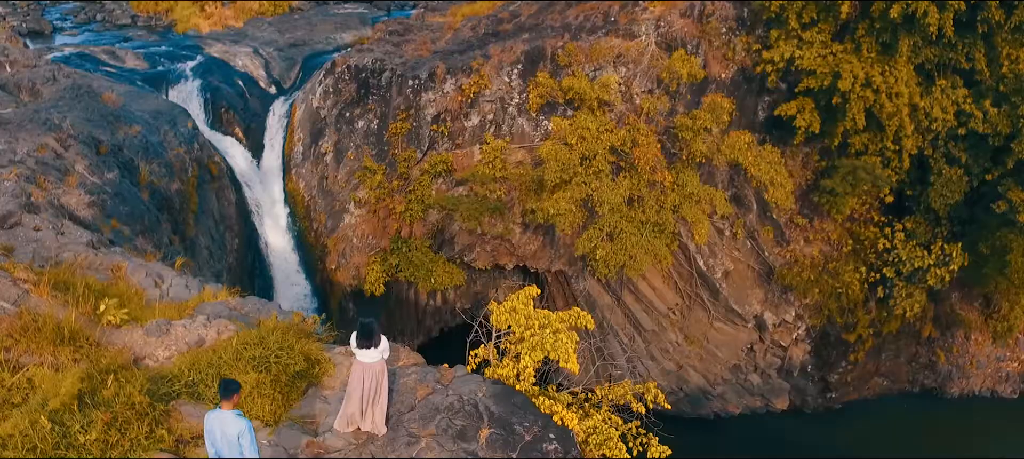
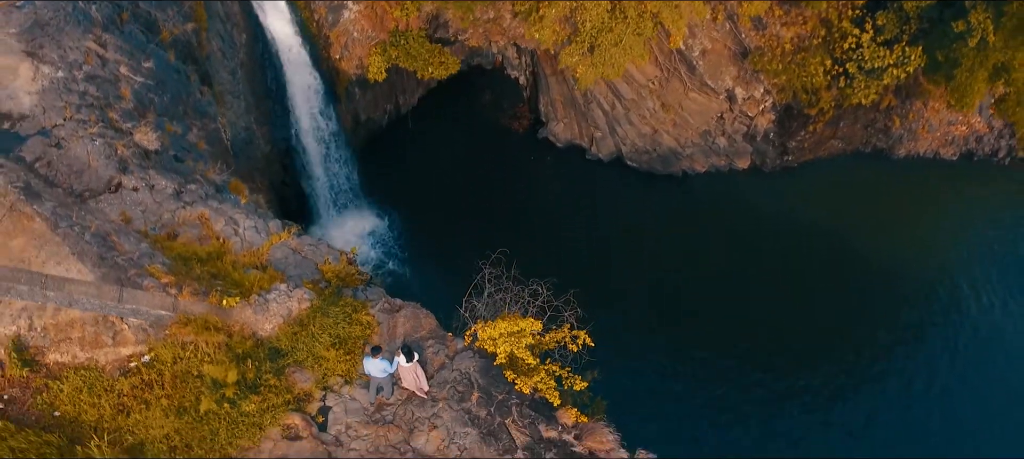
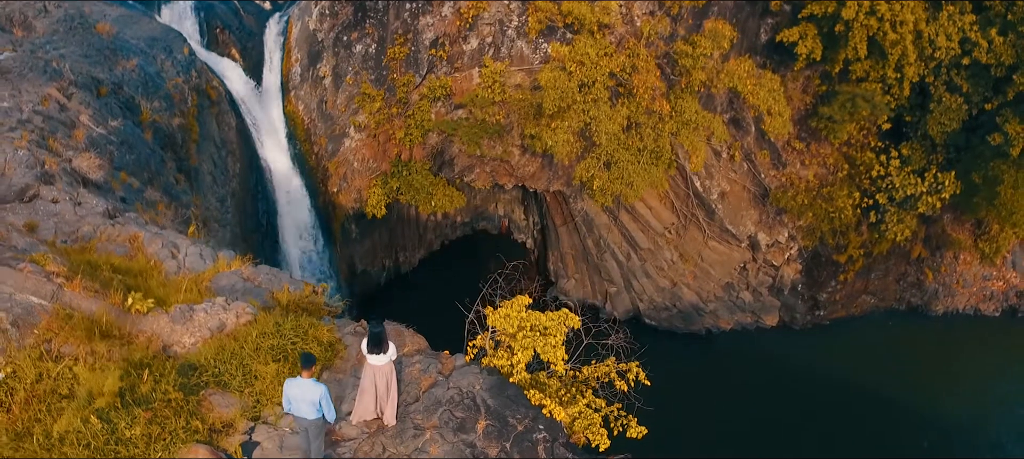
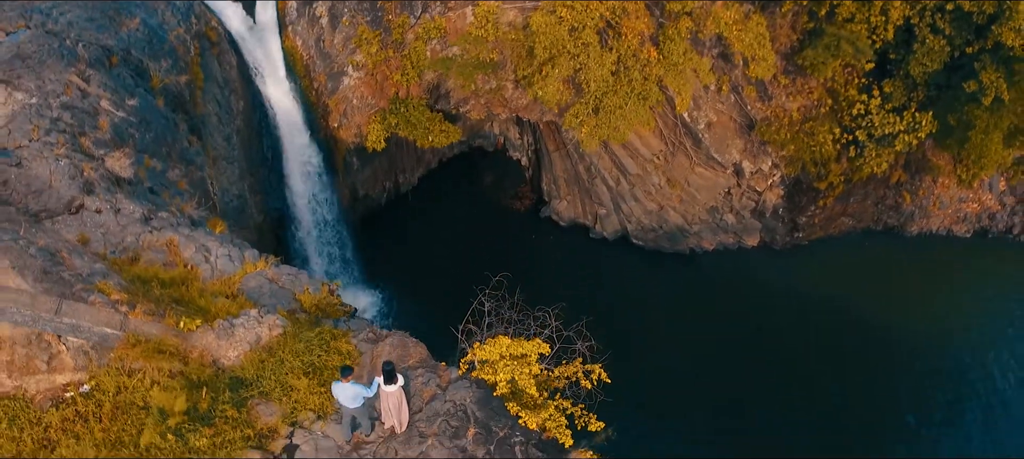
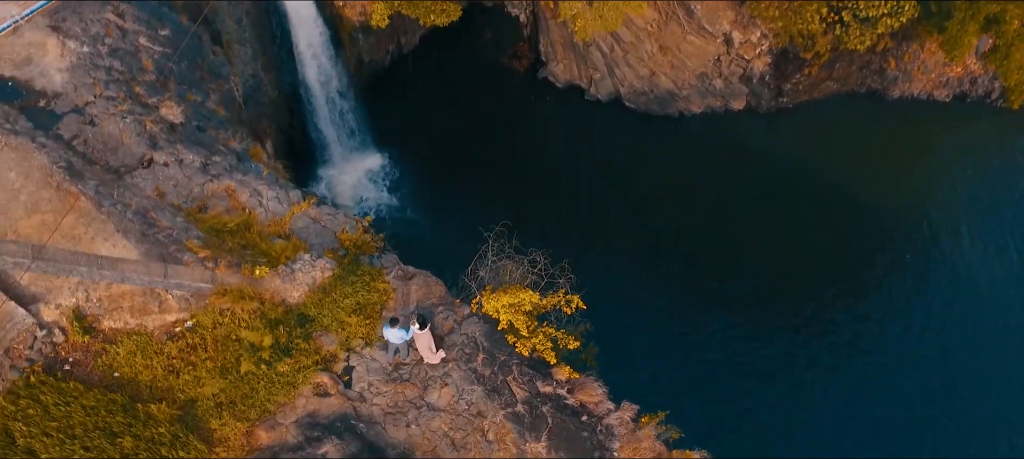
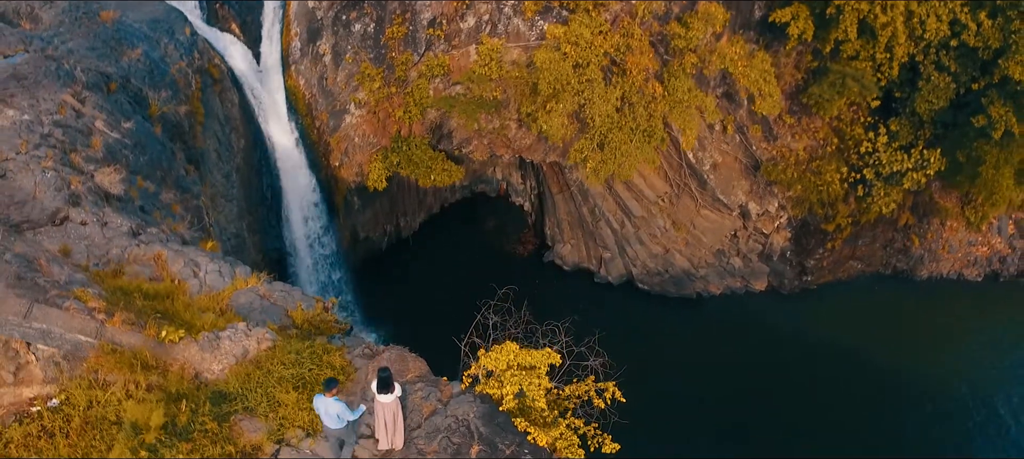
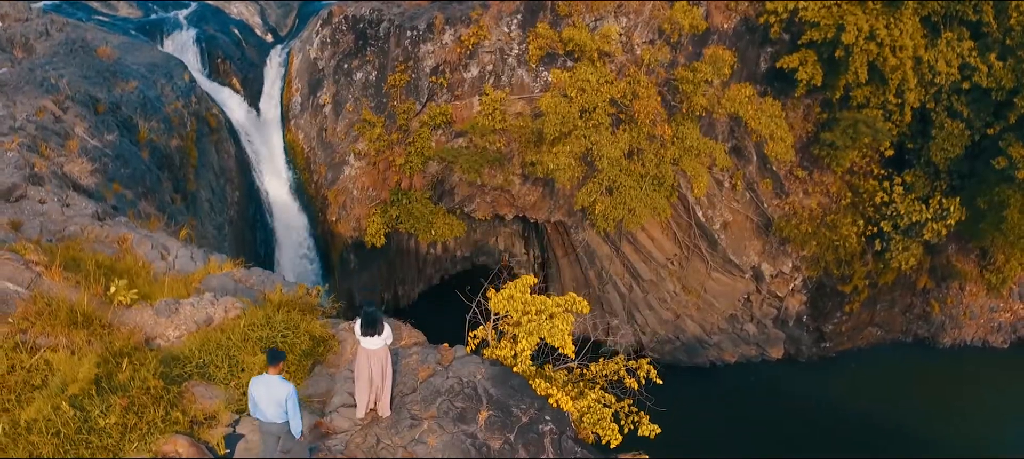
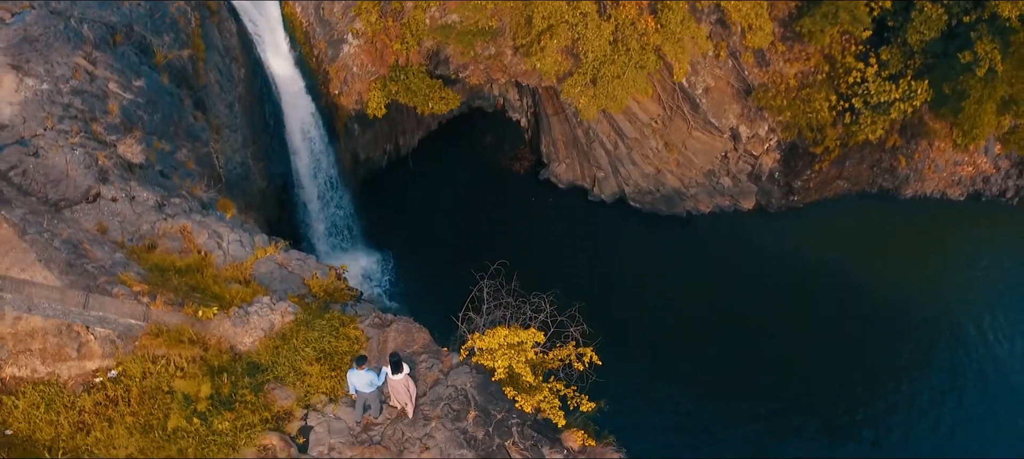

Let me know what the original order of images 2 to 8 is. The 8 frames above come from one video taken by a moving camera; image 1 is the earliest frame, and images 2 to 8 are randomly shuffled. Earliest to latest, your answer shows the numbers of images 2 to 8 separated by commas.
7, 3, 6, 4, 8, 2, 5
